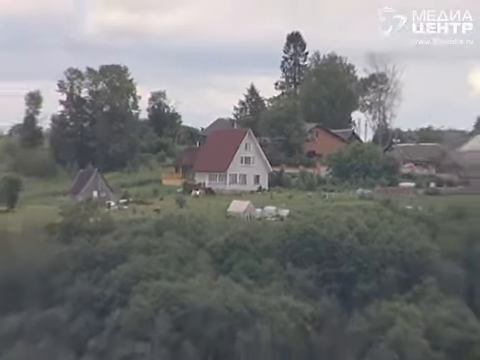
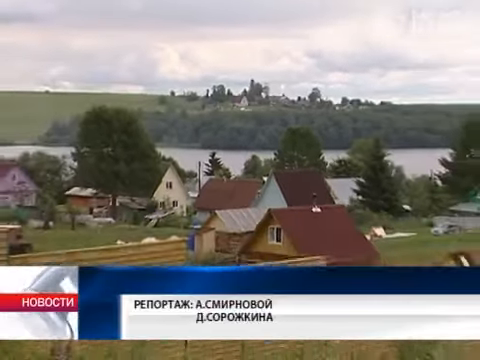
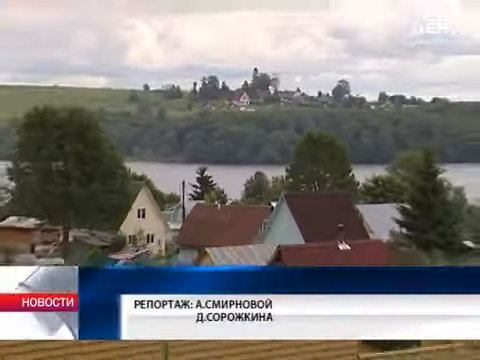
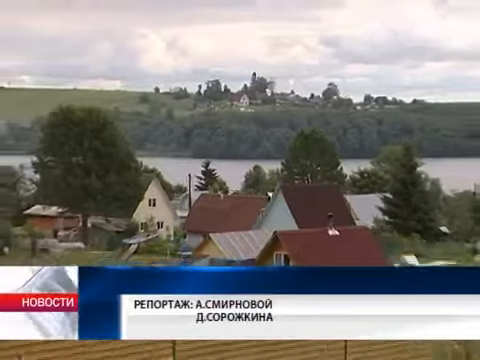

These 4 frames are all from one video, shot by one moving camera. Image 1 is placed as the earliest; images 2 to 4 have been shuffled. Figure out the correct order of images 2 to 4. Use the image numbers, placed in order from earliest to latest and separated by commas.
3, 4, 2
